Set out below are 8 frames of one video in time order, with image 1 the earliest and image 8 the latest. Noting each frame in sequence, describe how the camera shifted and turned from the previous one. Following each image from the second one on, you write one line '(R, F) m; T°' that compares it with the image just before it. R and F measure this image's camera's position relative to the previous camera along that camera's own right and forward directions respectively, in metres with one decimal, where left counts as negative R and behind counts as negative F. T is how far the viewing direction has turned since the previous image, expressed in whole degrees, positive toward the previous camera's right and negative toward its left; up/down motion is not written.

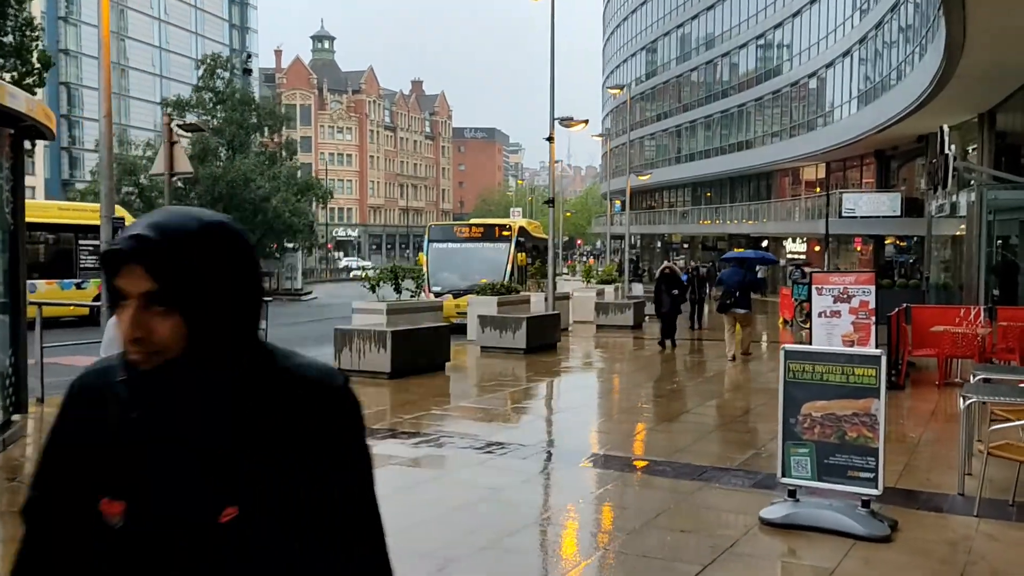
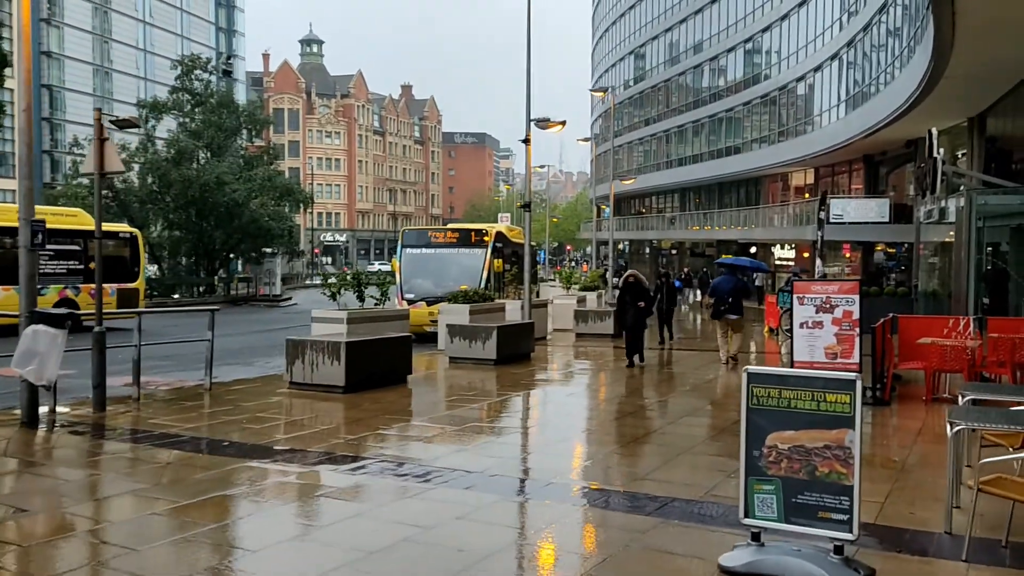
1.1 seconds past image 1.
(+0.4, +0.8) m; +1°
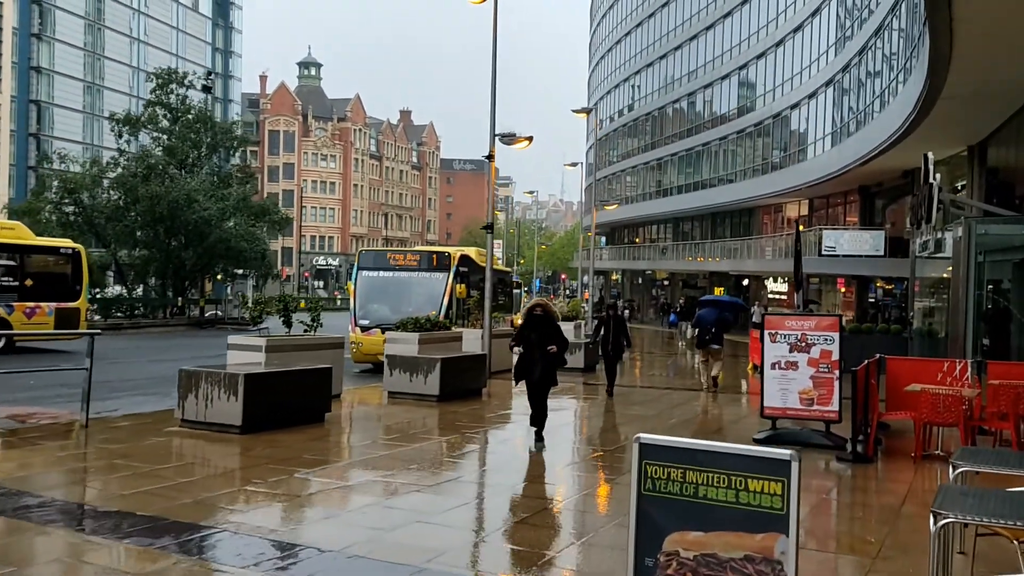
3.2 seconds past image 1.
(+0.8, +1.6) m; 0°
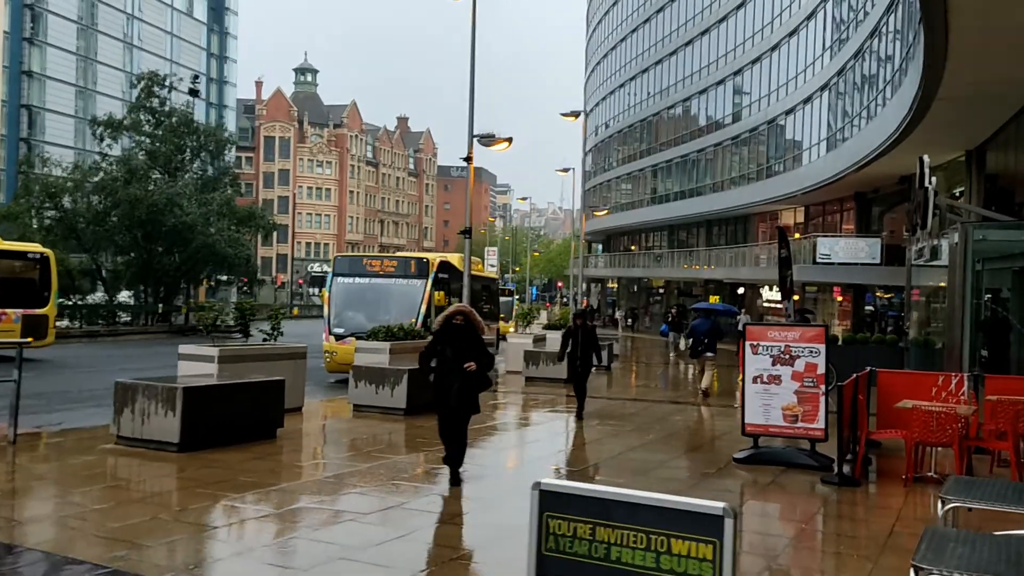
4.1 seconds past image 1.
(+0.4, +0.7) m; 0°
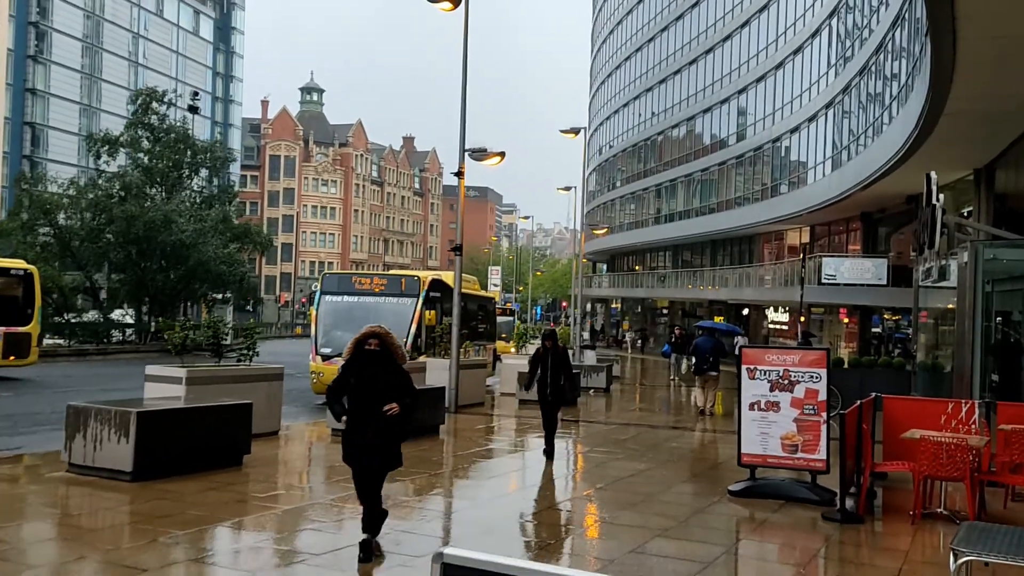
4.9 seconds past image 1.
(+0.3, +0.6) m; 0°
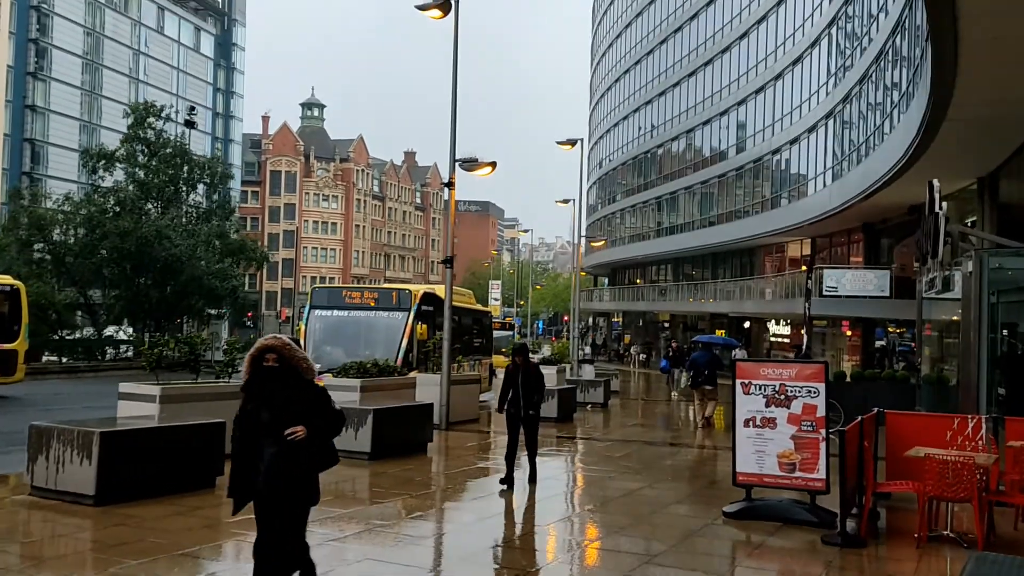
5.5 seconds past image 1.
(+0.2, +0.4) m; 0°
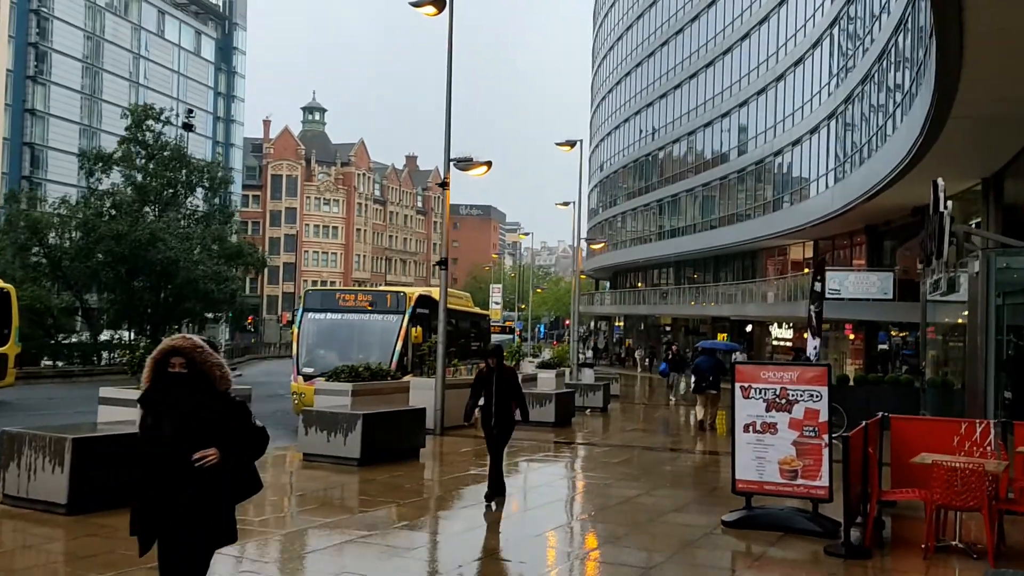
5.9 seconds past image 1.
(+0.1, +0.3) m; 0°
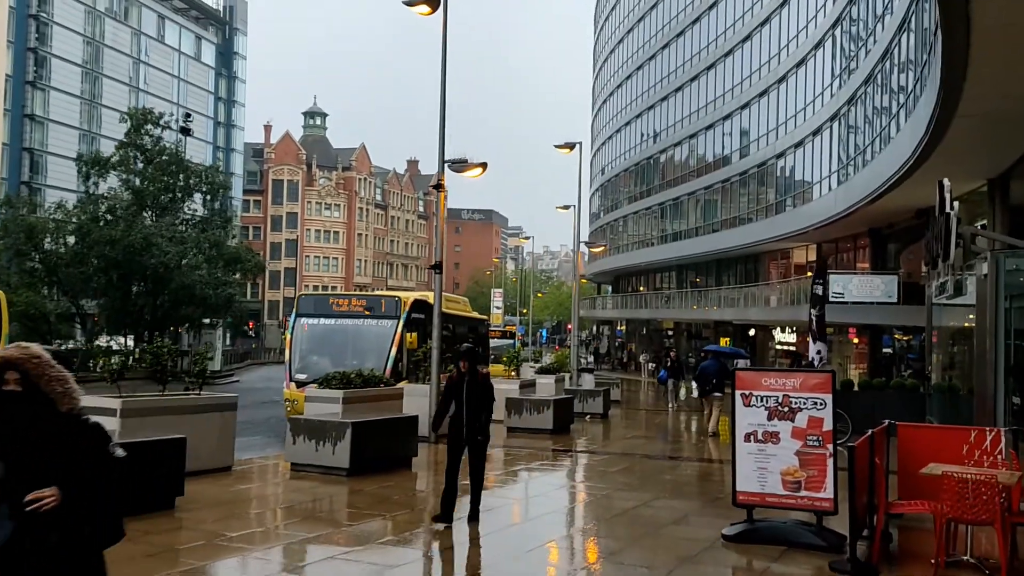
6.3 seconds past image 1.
(+0.1, +0.4) m; 0°
